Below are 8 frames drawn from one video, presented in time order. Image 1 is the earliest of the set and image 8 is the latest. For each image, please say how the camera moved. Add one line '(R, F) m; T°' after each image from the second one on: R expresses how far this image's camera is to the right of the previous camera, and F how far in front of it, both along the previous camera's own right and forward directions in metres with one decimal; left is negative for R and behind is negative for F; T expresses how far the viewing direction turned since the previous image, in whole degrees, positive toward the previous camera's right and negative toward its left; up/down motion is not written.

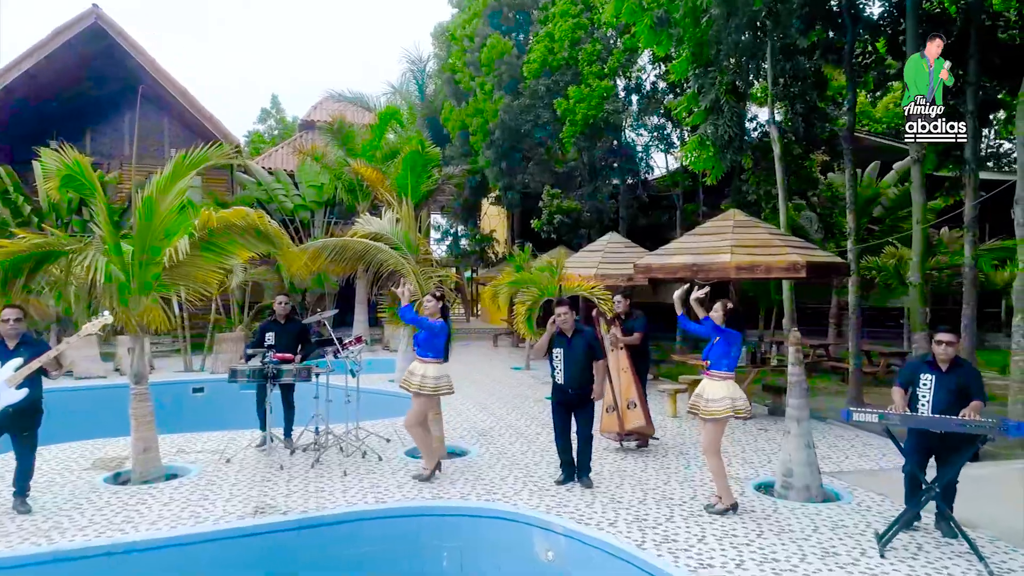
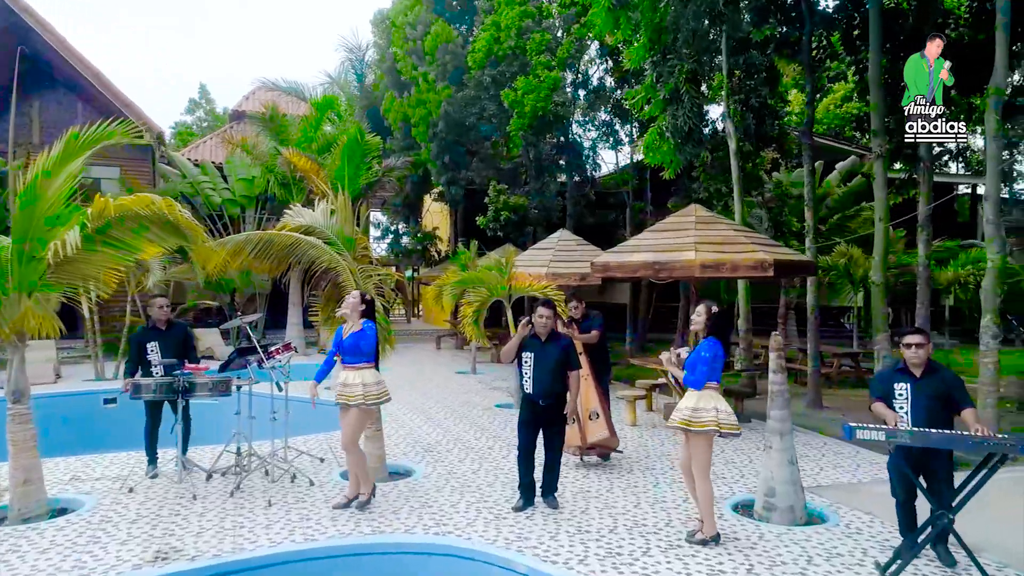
(-0.1, +0.8) m; +5°
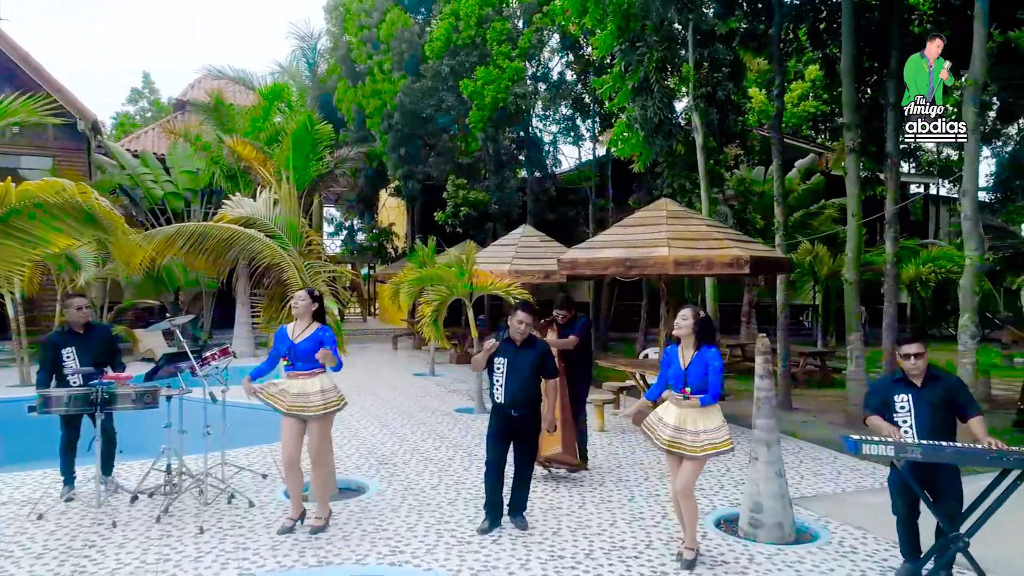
(0.0, +0.5) m; +3°
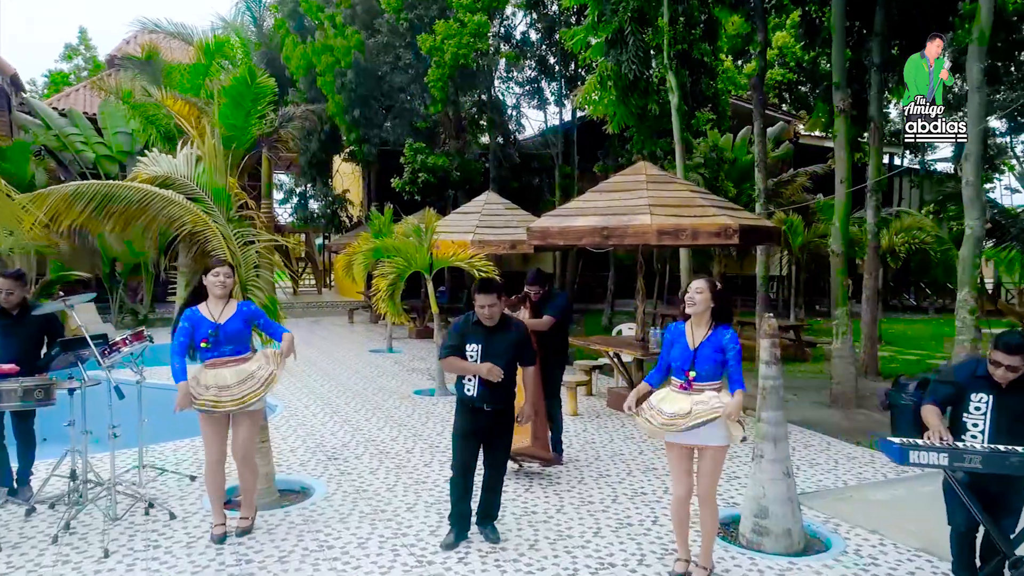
(-0.1, +0.8) m; +3°
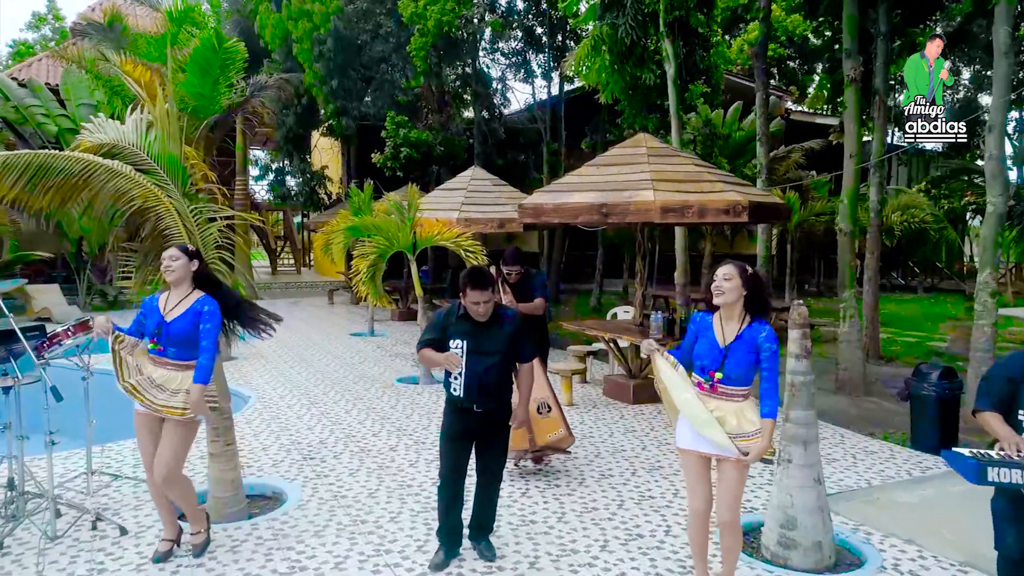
(-0.1, +0.6) m; +1°
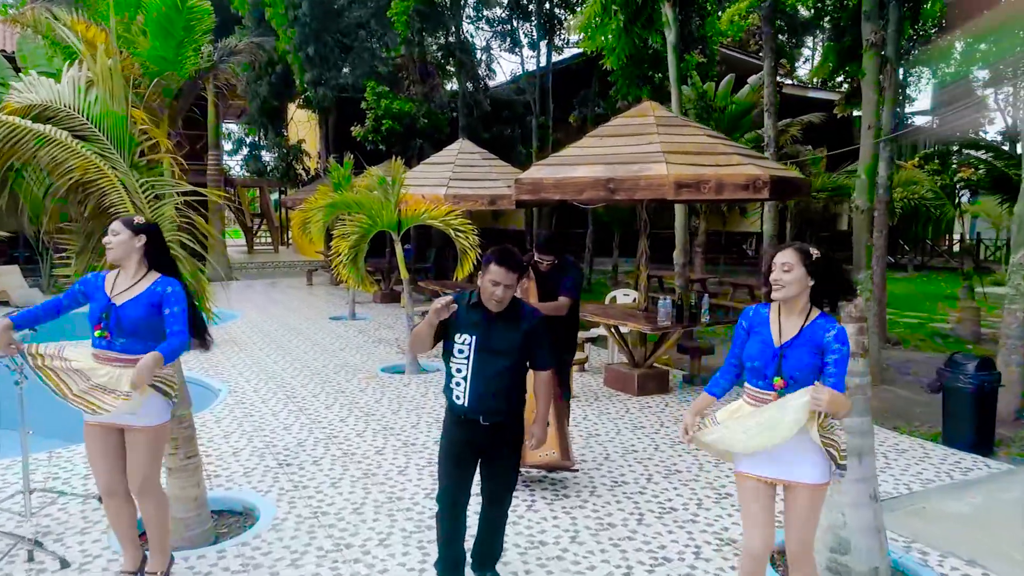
(-0.1, +0.6) m; +2°
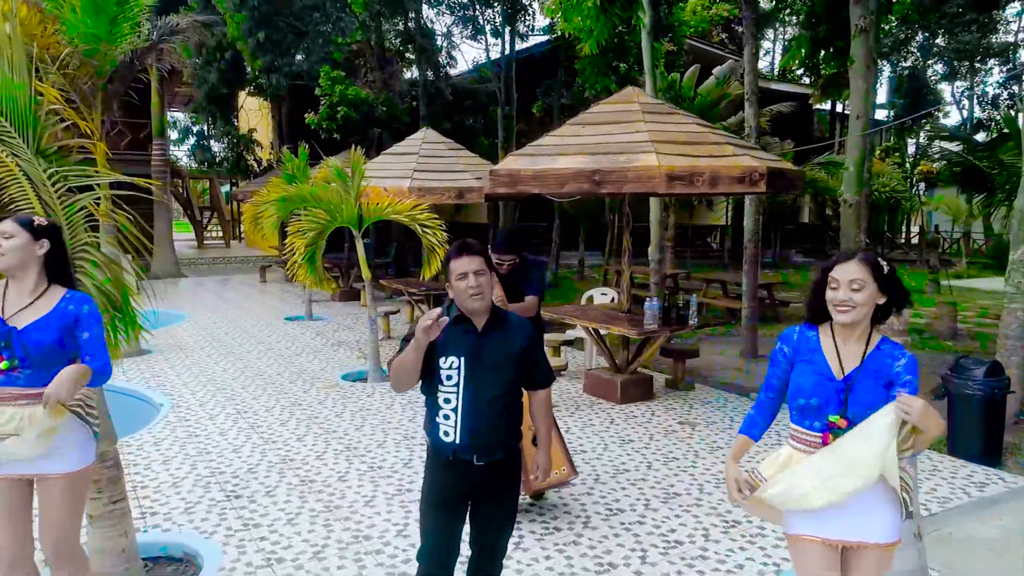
(-0.1, +0.6) m; +3°
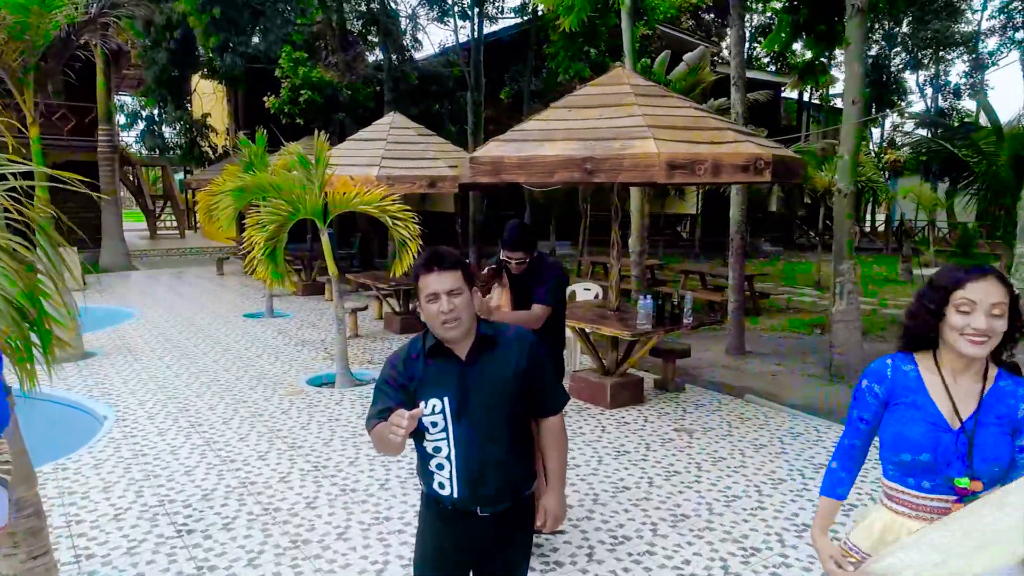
(-0.1, +0.5) m; +3°
